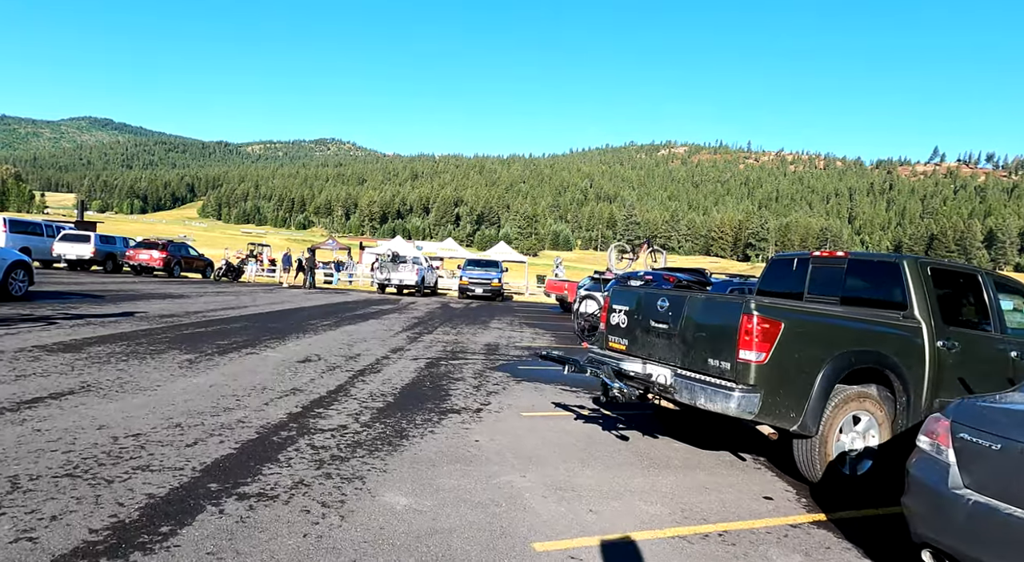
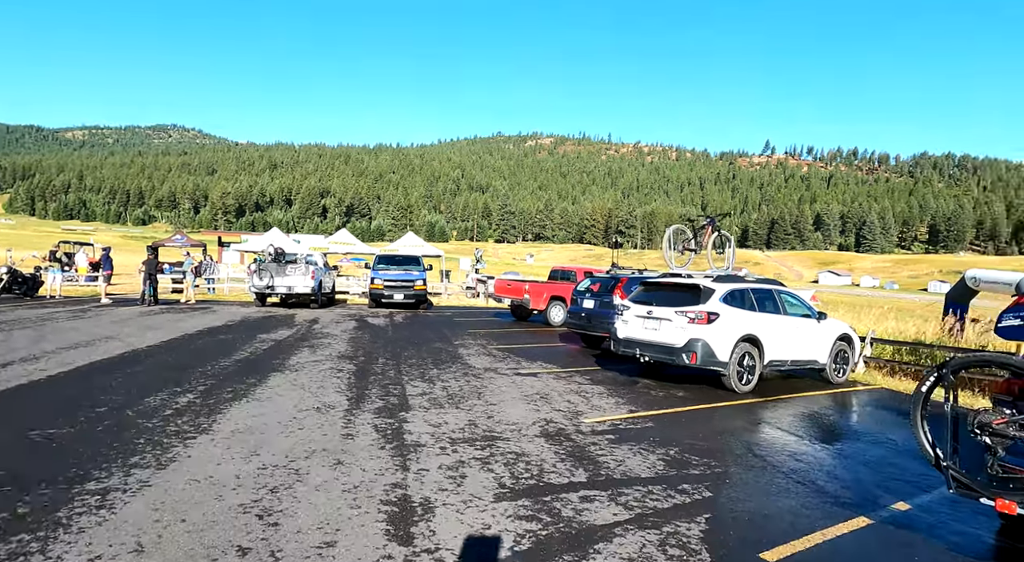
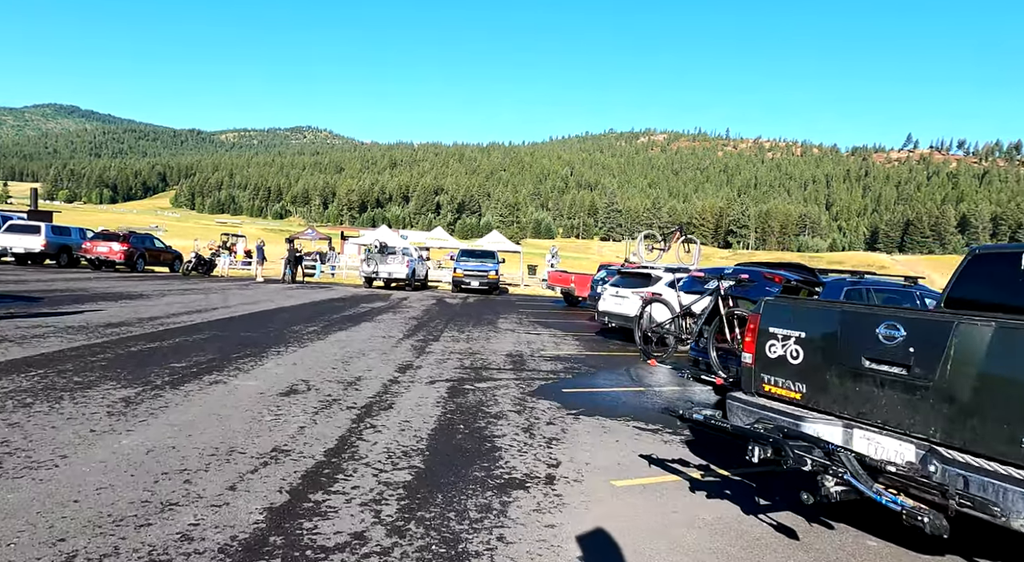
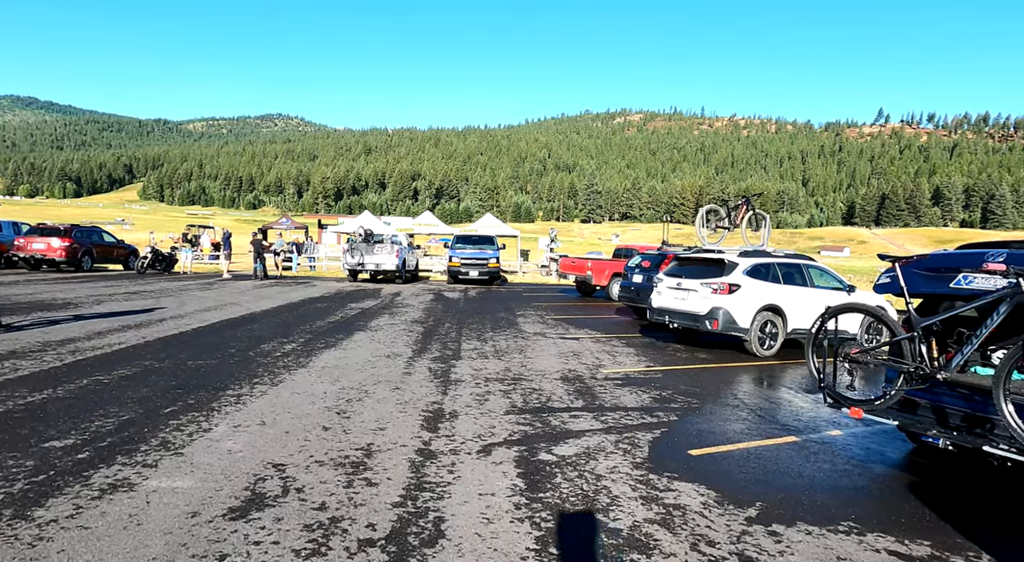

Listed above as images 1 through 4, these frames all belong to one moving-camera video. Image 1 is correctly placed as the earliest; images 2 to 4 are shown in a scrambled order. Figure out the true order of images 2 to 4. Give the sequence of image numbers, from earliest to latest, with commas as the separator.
3, 4, 2
